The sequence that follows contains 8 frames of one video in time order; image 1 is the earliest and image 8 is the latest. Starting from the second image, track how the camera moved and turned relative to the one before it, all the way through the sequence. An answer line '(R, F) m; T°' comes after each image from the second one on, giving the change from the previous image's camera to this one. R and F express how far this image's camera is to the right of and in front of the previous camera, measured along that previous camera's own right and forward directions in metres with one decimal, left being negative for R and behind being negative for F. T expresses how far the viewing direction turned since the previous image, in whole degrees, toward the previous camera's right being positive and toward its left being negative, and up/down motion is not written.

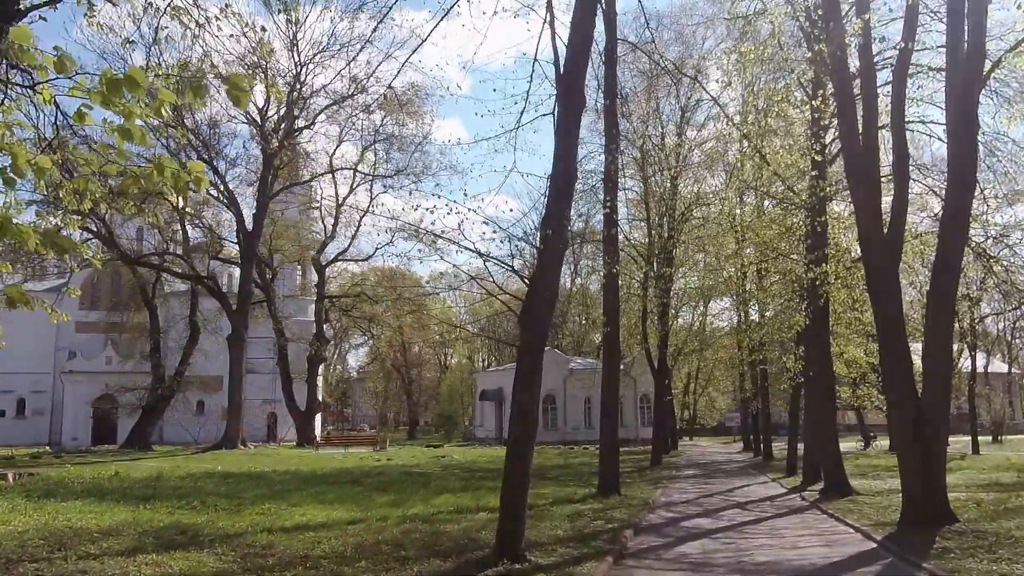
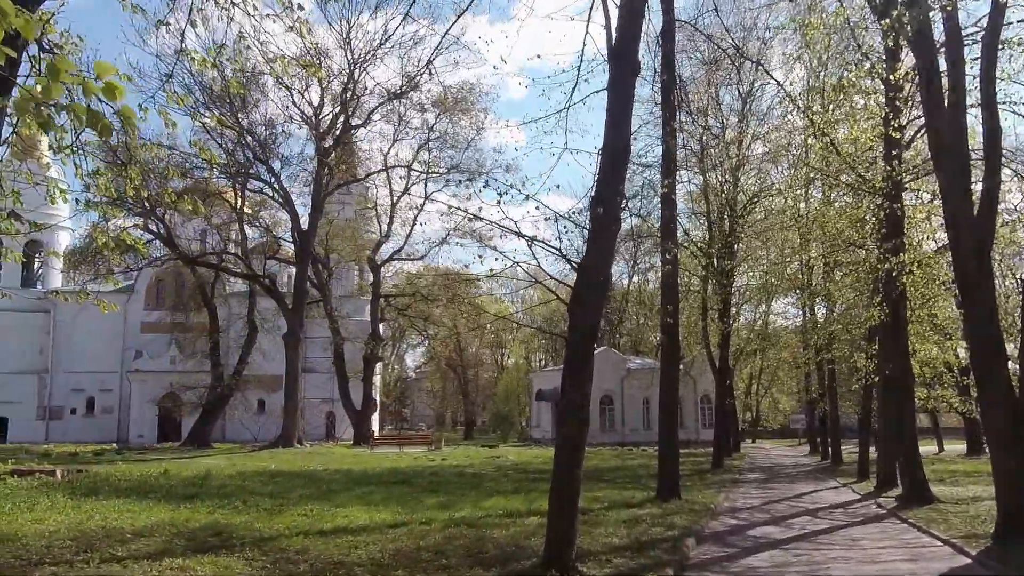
(+0.1, +0.7) m; -4°
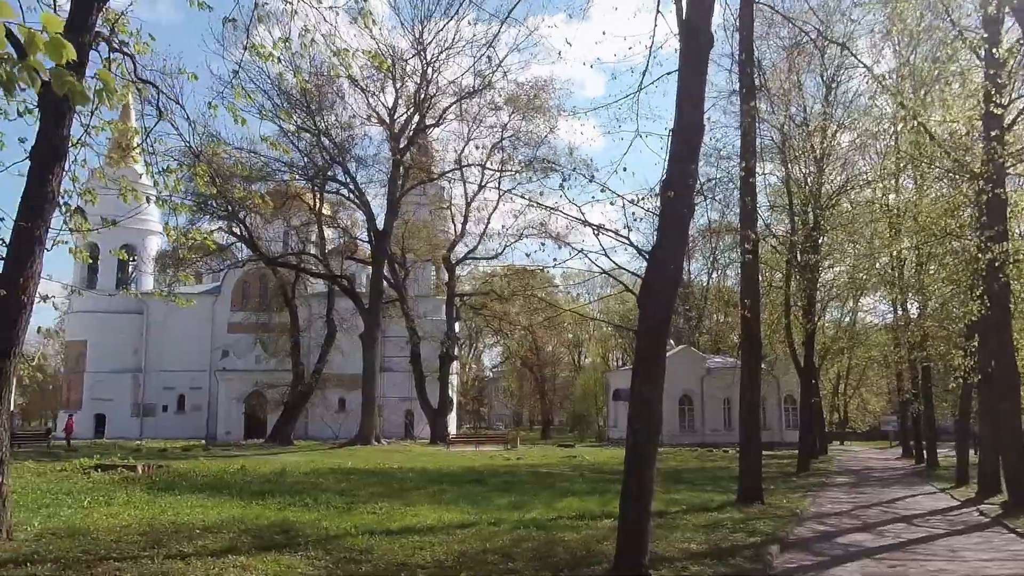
(+0.1, +0.4) m; -5°
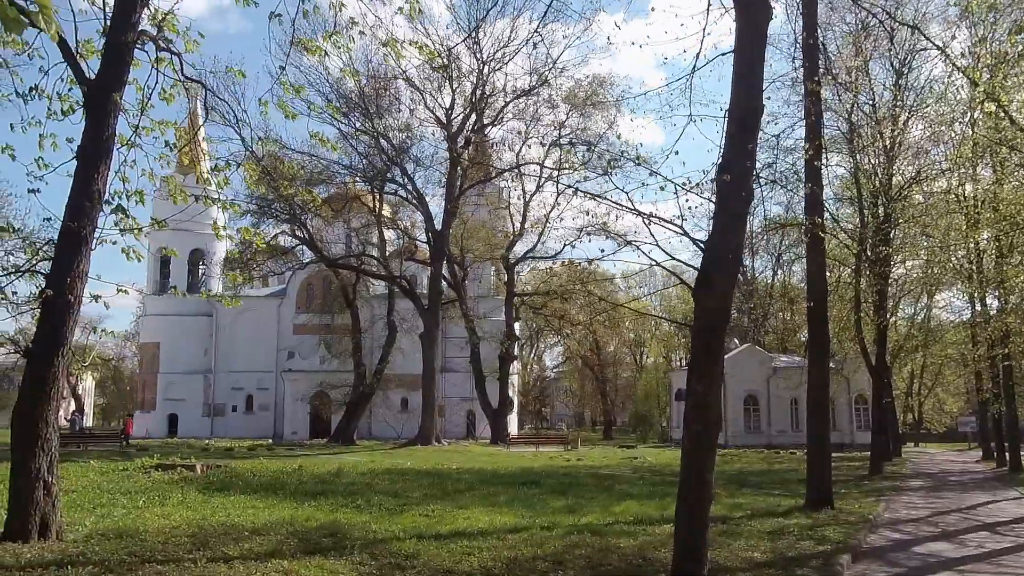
(+0.1, +0.3) m; -4°
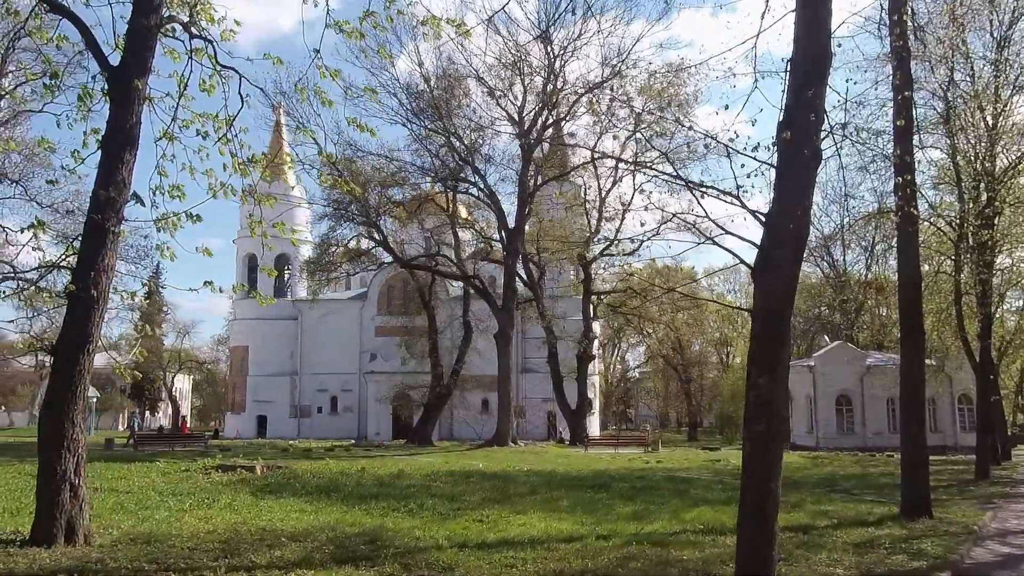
(+0.3, +0.7) m; -6°
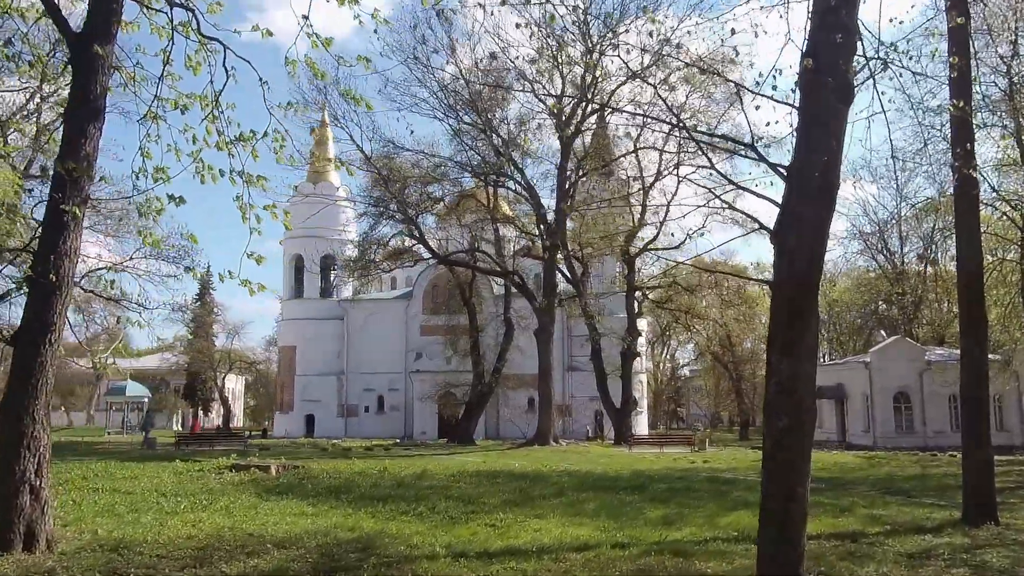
(+0.4, +0.8) m; -3°
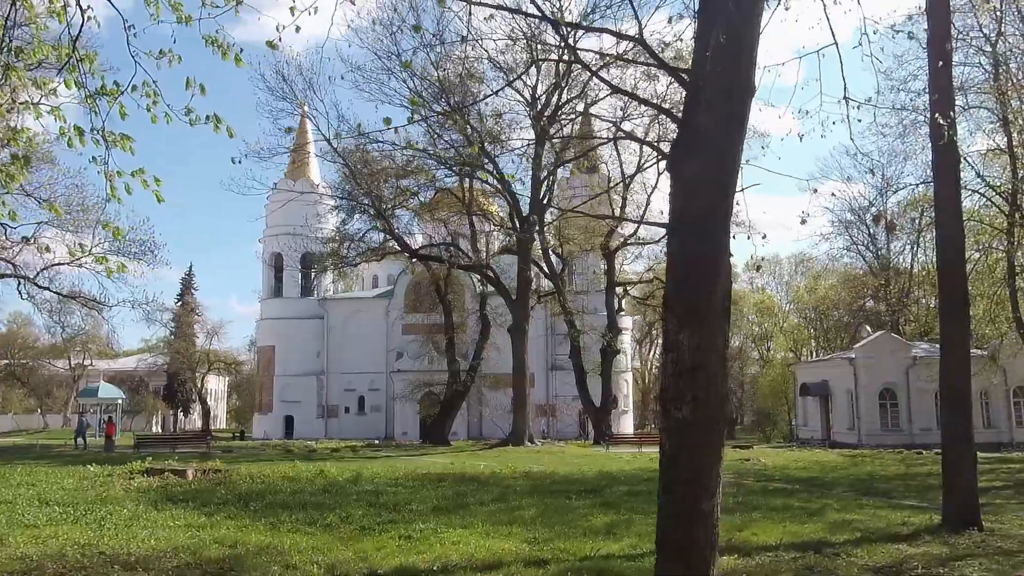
(+0.7, +1.2) m; +1°
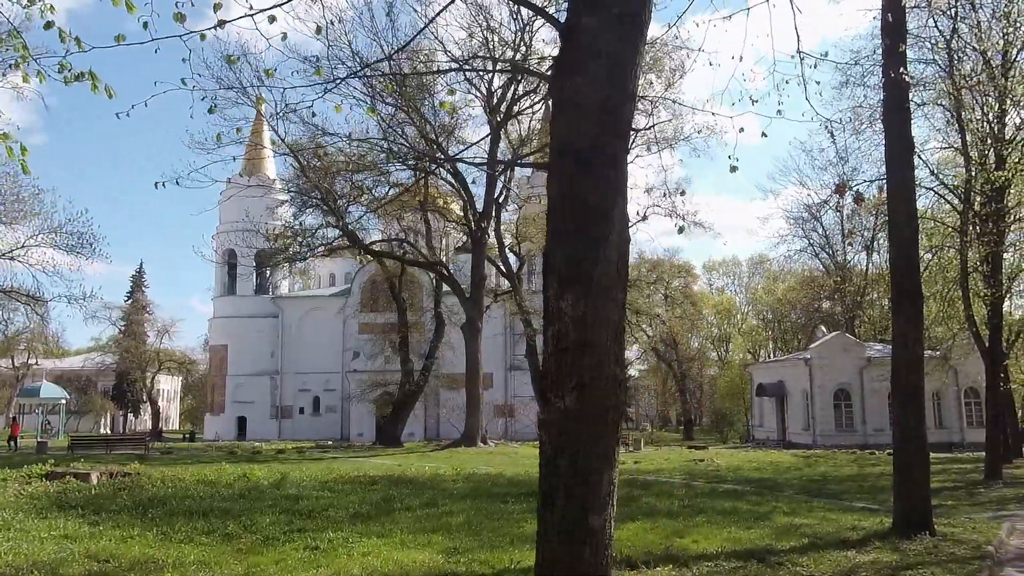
(+0.4, +0.7) m; +2°
